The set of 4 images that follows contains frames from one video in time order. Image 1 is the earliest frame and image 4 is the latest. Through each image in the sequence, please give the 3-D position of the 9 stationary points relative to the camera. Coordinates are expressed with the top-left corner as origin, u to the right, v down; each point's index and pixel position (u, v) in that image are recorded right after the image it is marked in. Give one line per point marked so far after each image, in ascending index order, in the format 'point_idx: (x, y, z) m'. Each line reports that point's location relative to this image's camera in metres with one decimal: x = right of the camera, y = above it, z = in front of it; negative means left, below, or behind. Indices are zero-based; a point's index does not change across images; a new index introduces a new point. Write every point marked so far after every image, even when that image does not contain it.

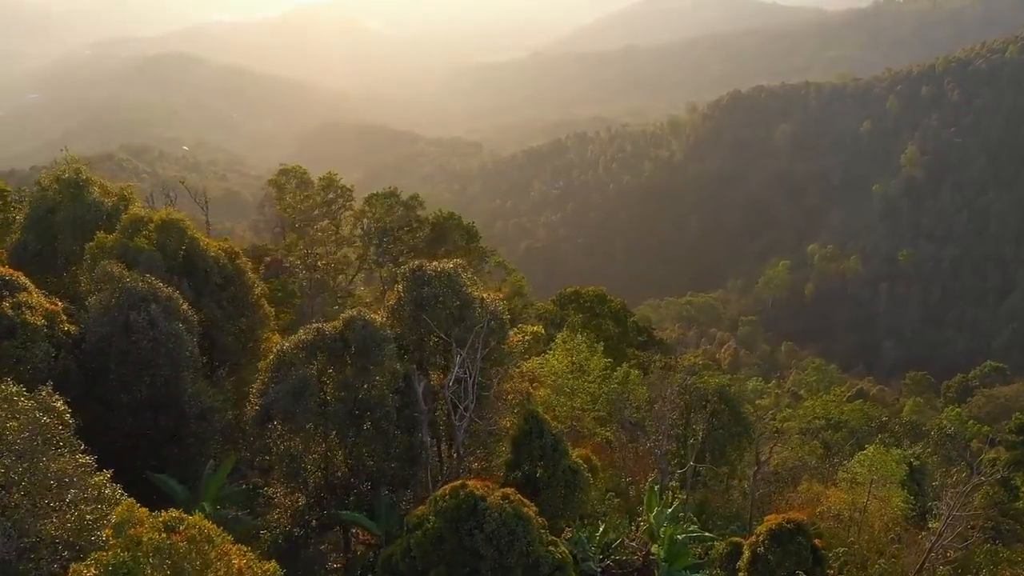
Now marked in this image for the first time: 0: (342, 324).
0: (-2.4, -0.5, +9.3) m
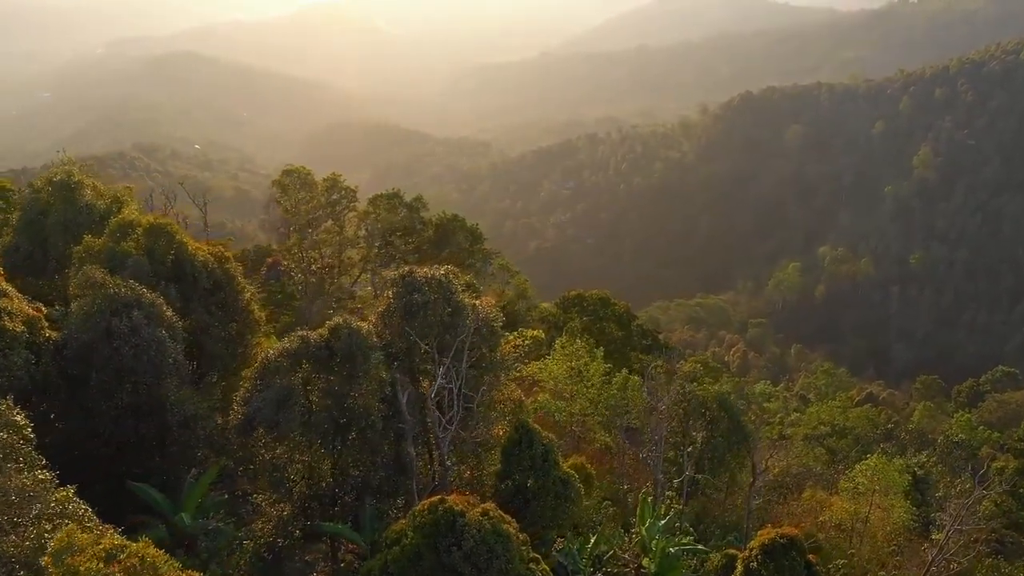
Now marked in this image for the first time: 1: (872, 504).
0: (-2.5, -0.6, +9.2) m
1: (+9.6, -5.8, +17.9) m
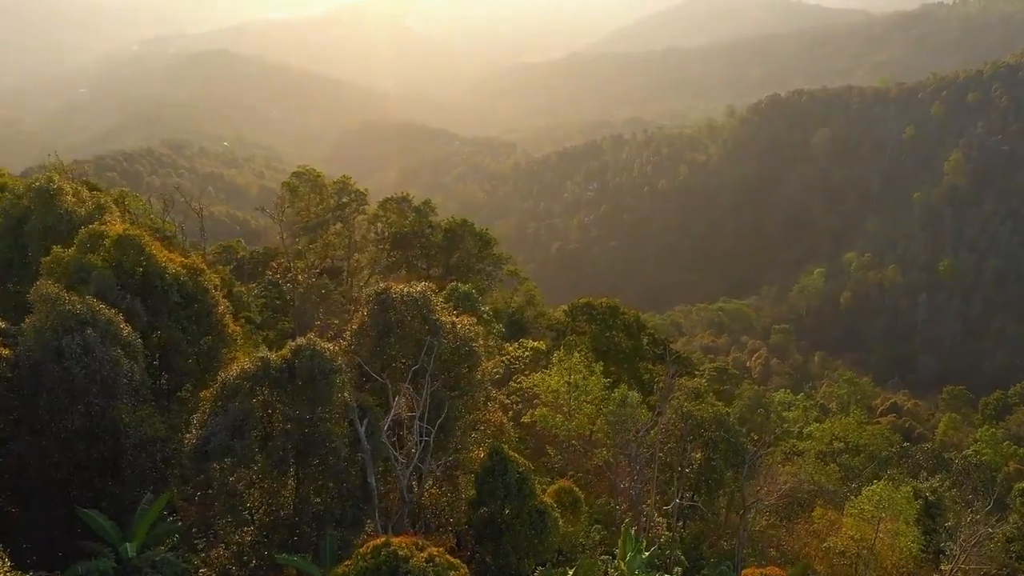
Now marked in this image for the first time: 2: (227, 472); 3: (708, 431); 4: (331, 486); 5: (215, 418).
0: (-2.9, -0.8, +8.8) m
1: (+9.4, -6.2, +17.2) m
2: (-3.5, -2.3, +8.4) m
3: (+4.7, -3.4, +15.9) m
4: (-2.4, -2.6, +8.9) m
5: (-3.7, -1.6, +8.5) m
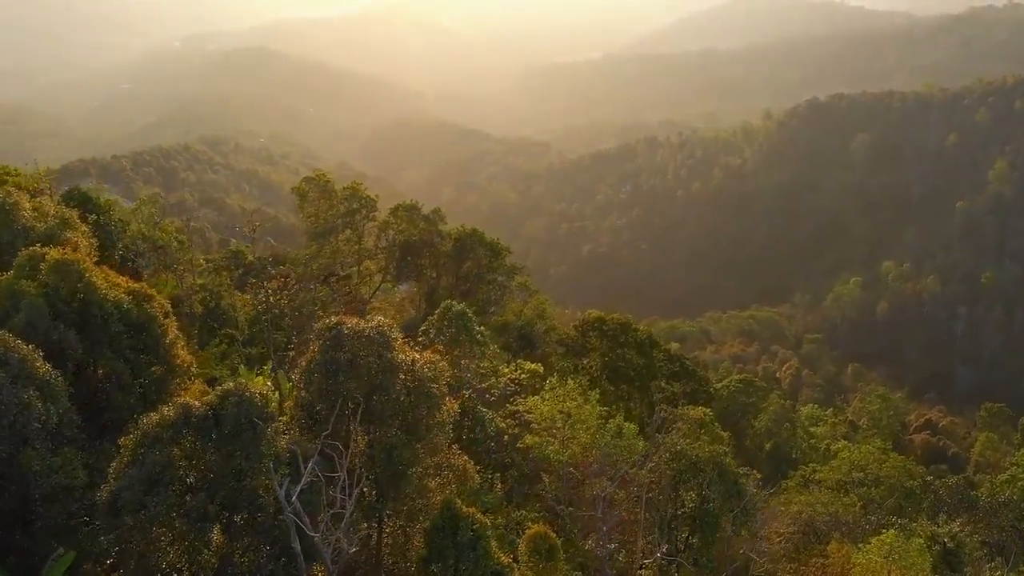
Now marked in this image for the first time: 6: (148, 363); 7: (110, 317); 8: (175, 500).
0: (-3.5, -1.3, +8.1) m
1: (+8.9, -7.0, +15.9) m
2: (-4.2, -2.7, +7.7) m
3: (+4.3, -4.1, +14.8) m
4: (-3.1, -3.1, +8.1) m
5: (-4.4, -2.1, +7.8) m
6: (-5.5, -1.2, +10.0) m
7: (-5.8, -0.4, +9.8) m
8: (-3.8, -2.4, +7.7) m
